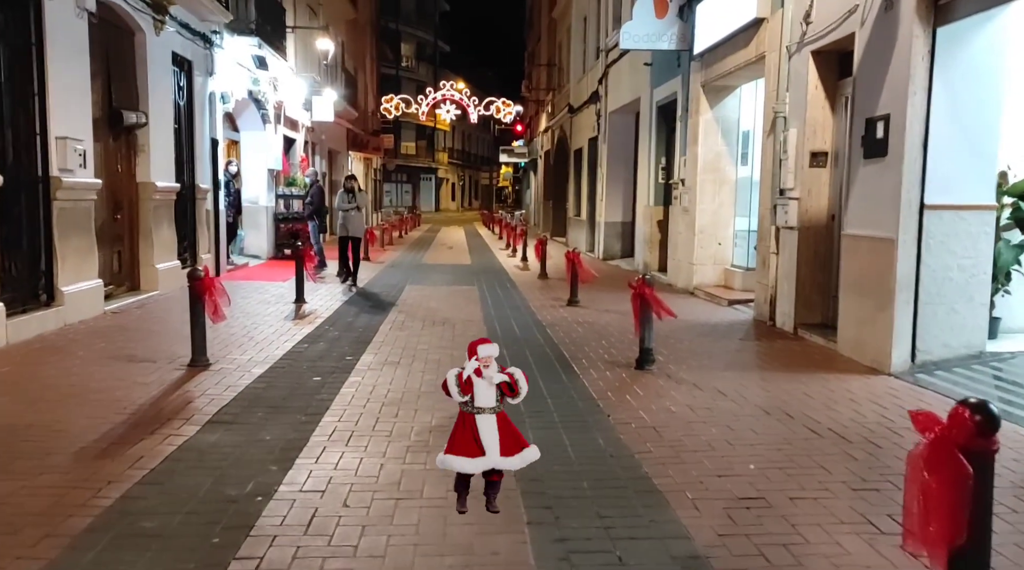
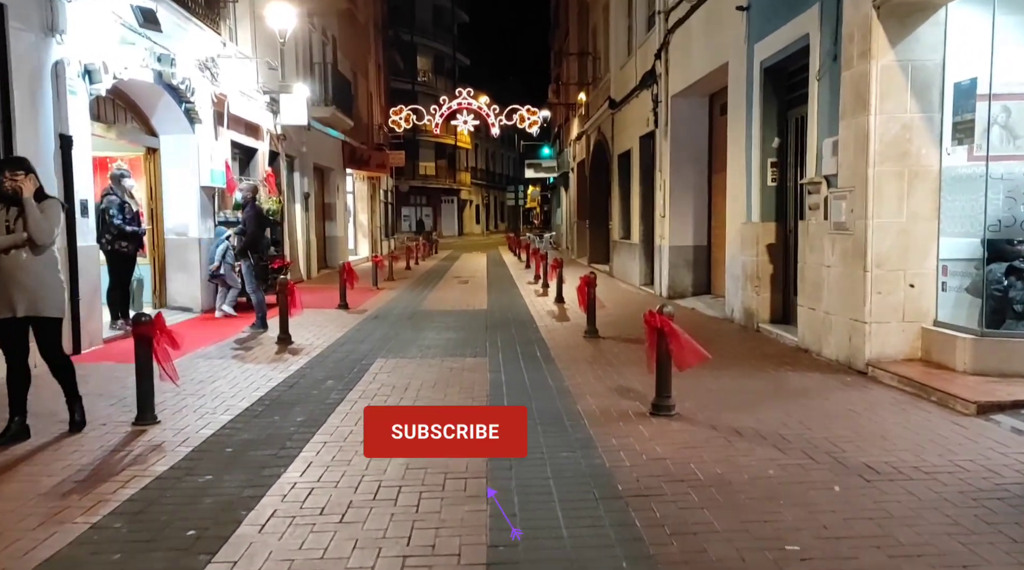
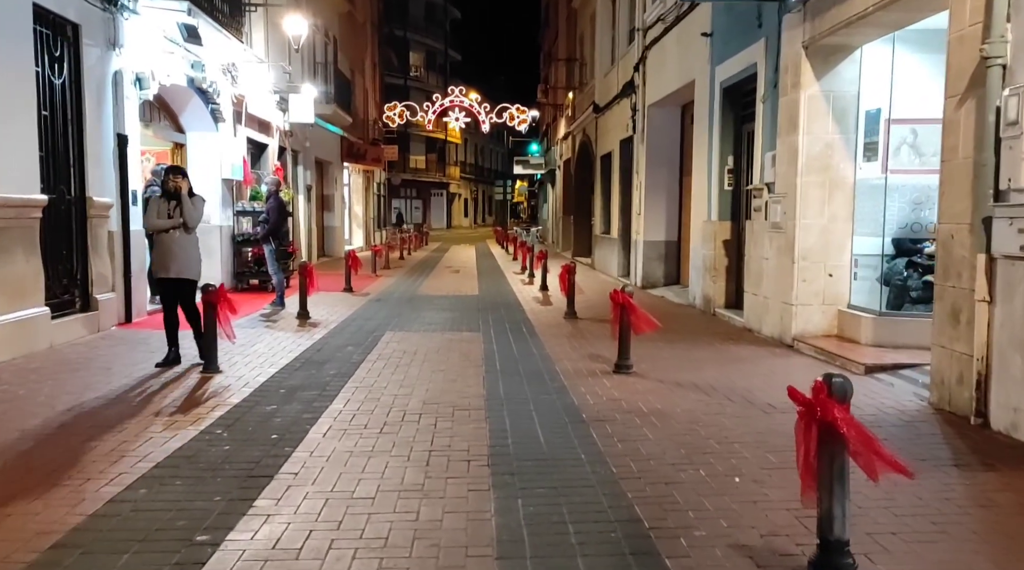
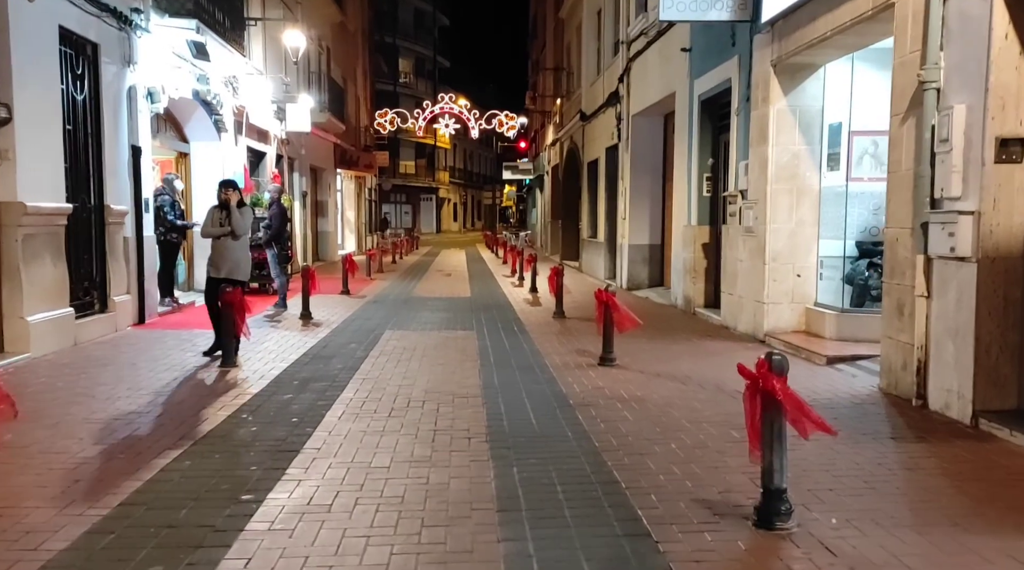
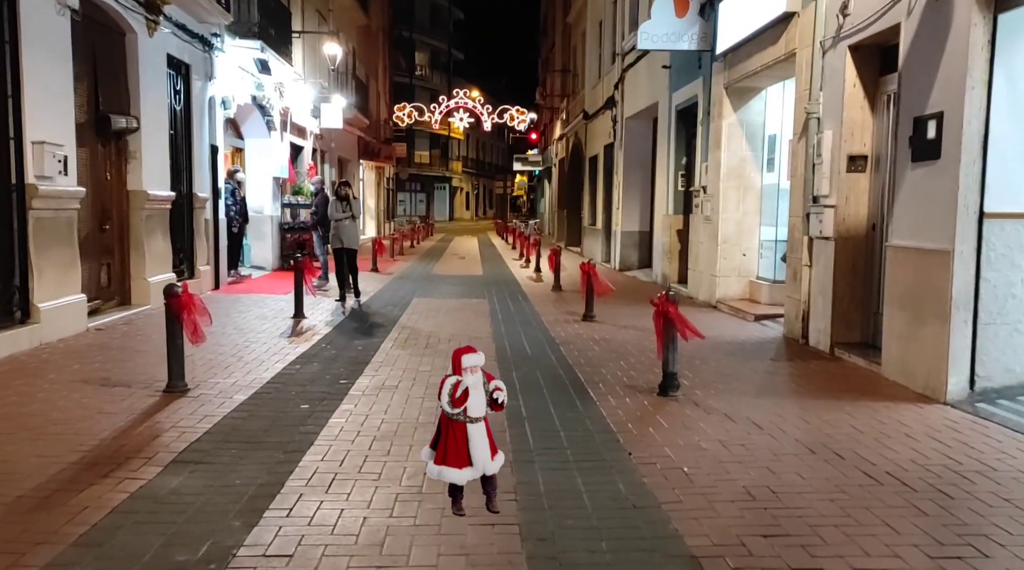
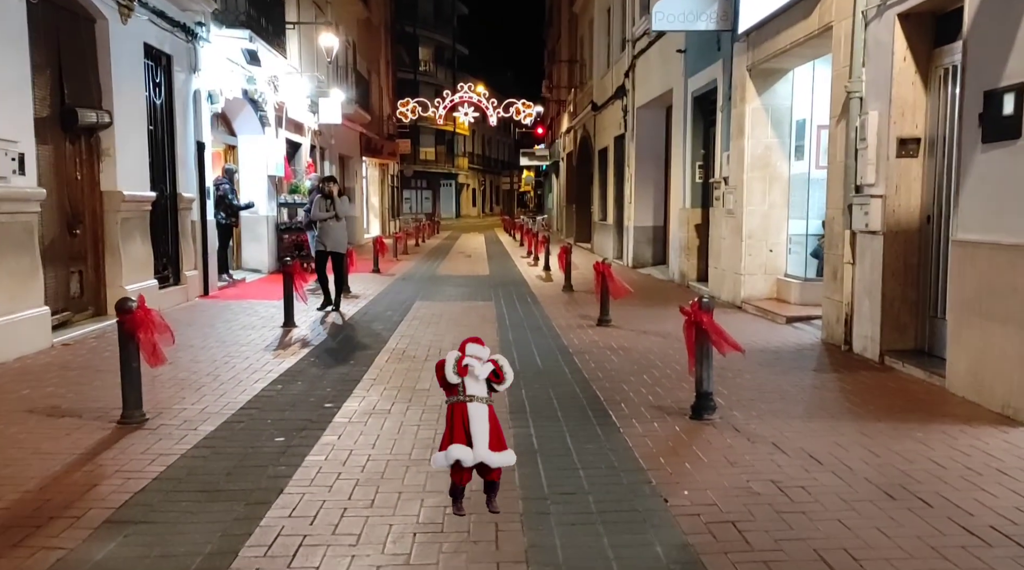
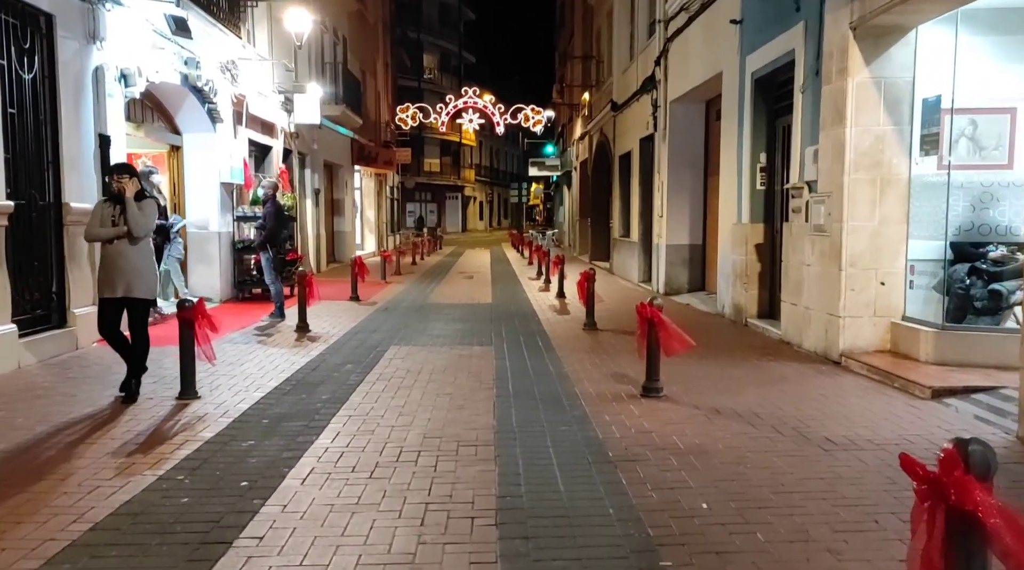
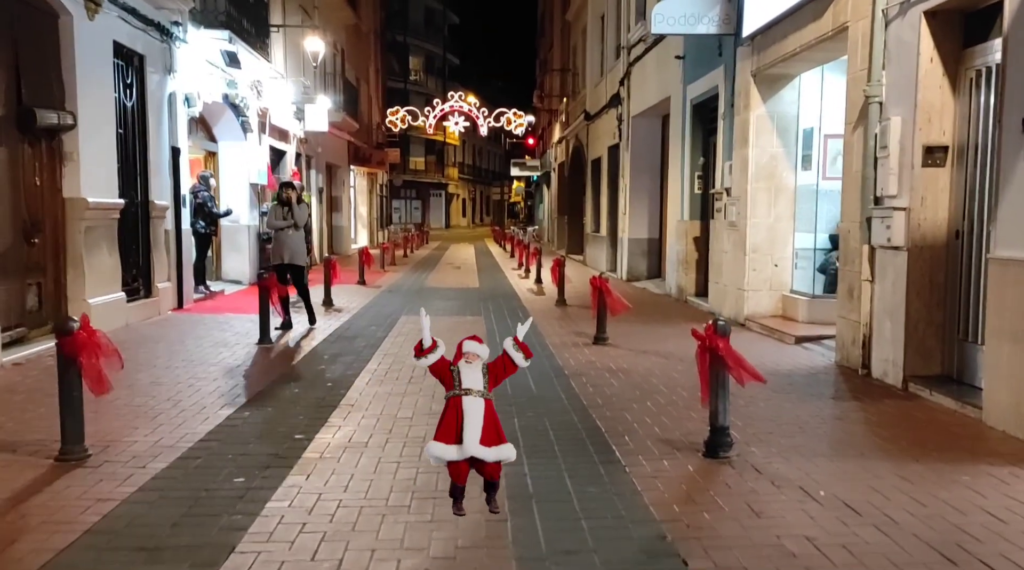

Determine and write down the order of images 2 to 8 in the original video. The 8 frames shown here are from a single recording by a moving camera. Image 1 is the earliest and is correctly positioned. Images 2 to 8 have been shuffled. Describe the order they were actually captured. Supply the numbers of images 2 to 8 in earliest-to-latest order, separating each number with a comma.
5, 6, 8, 4, 3, 7, 2
